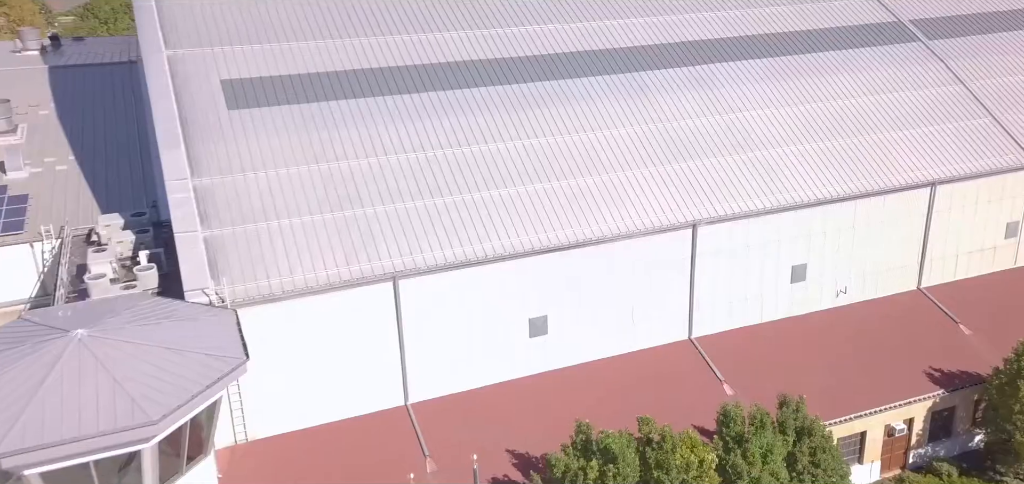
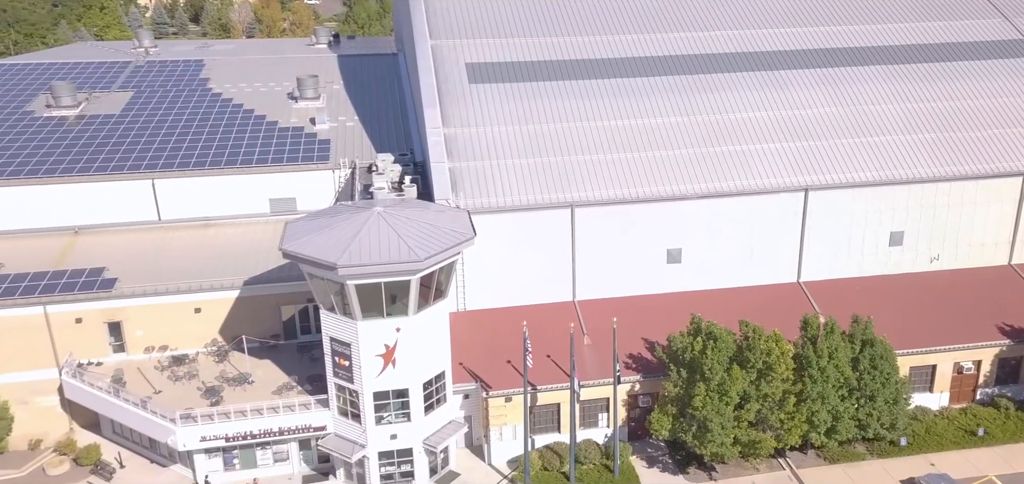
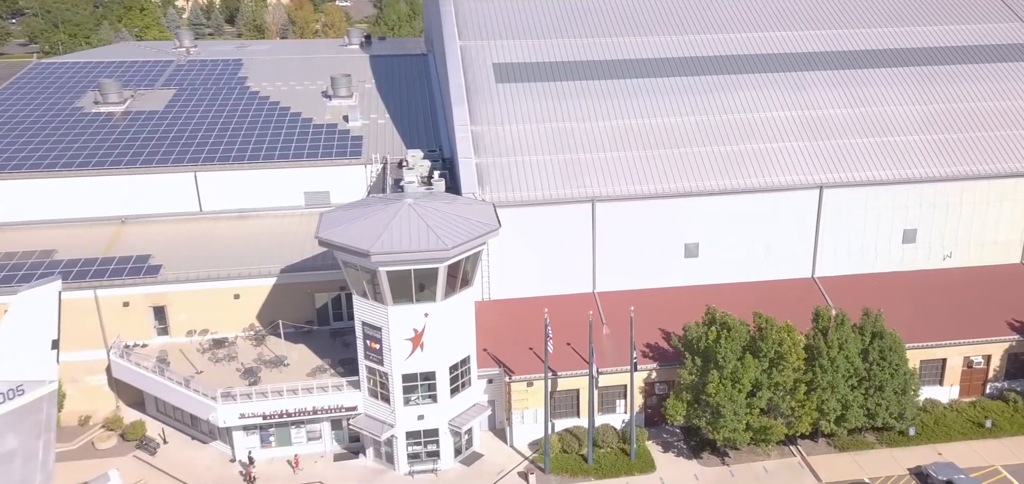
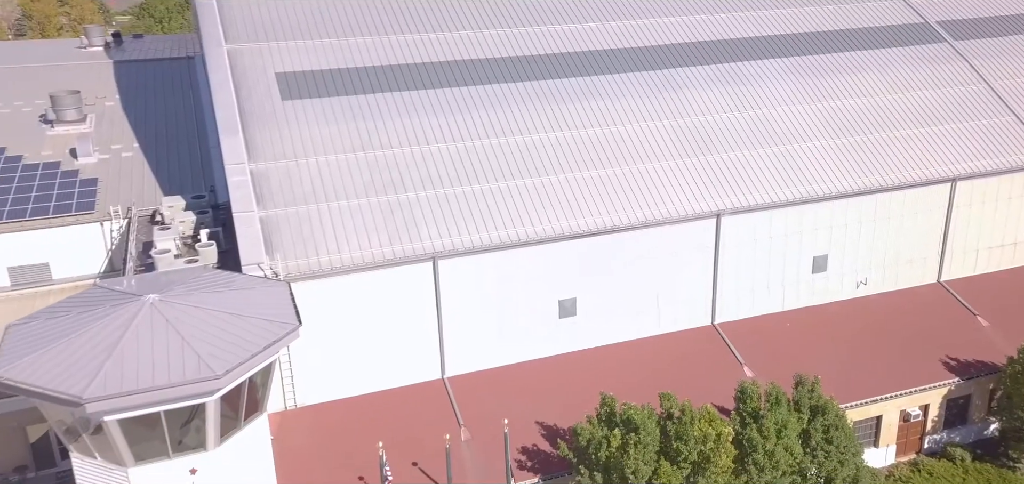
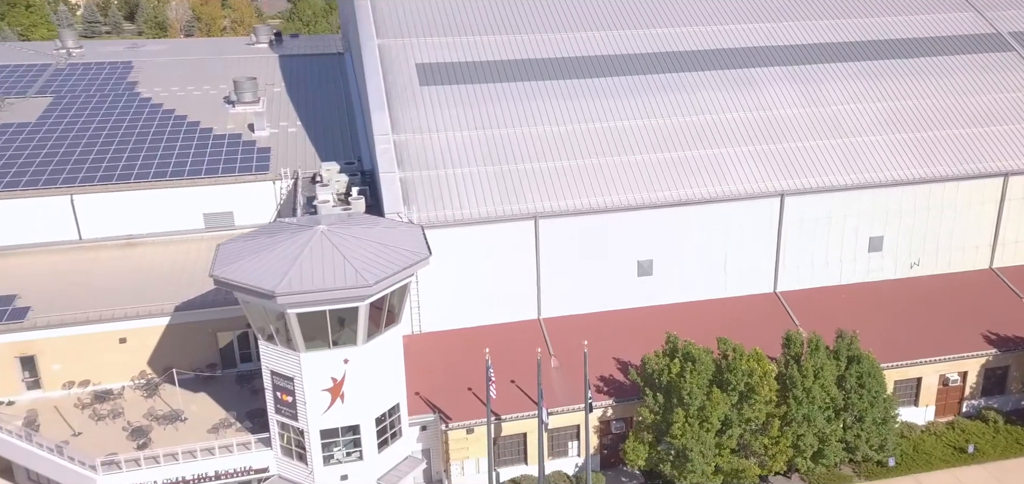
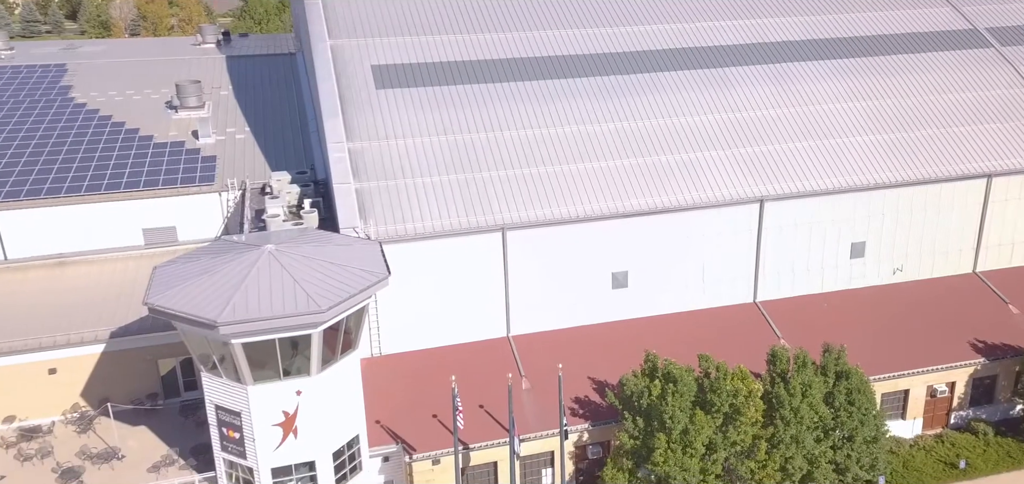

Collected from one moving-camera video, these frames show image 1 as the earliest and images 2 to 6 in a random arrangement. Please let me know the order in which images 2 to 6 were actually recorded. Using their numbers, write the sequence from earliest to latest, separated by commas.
4, 6, 5, 2, 3
